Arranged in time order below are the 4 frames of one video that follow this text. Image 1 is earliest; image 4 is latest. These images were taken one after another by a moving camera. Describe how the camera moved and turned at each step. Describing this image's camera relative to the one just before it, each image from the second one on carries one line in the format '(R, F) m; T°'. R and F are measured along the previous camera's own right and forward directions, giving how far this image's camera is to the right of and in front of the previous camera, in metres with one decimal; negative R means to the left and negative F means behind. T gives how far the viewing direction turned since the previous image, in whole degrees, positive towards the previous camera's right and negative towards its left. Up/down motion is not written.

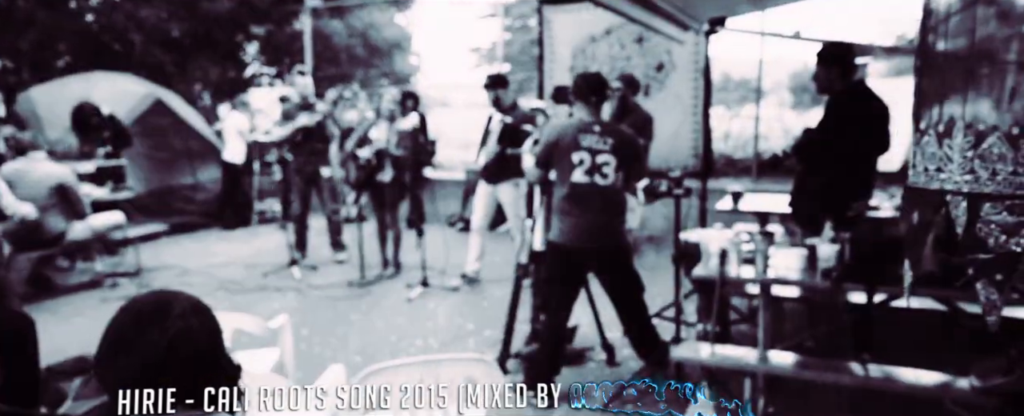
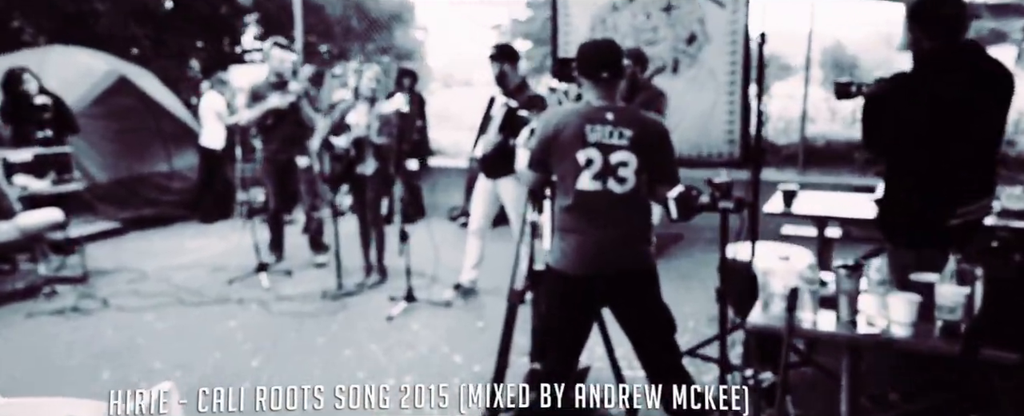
(+0.2, +1.0) m; -2°
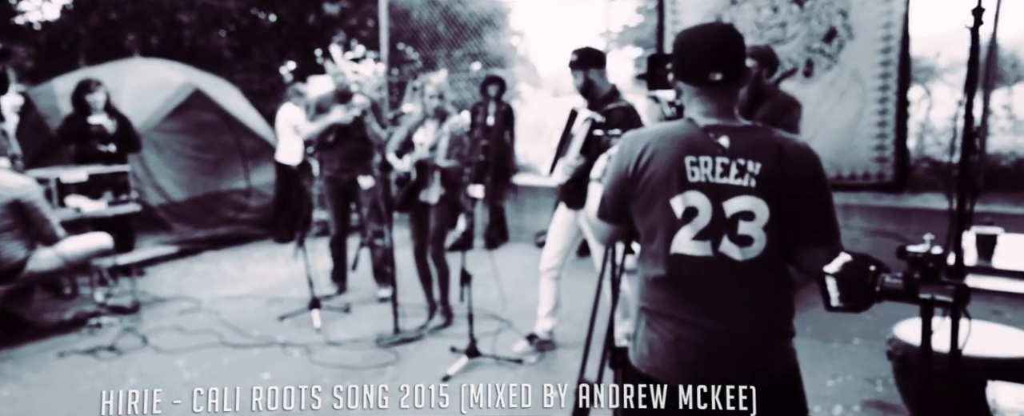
(+0.1, +0.9) m; -9°
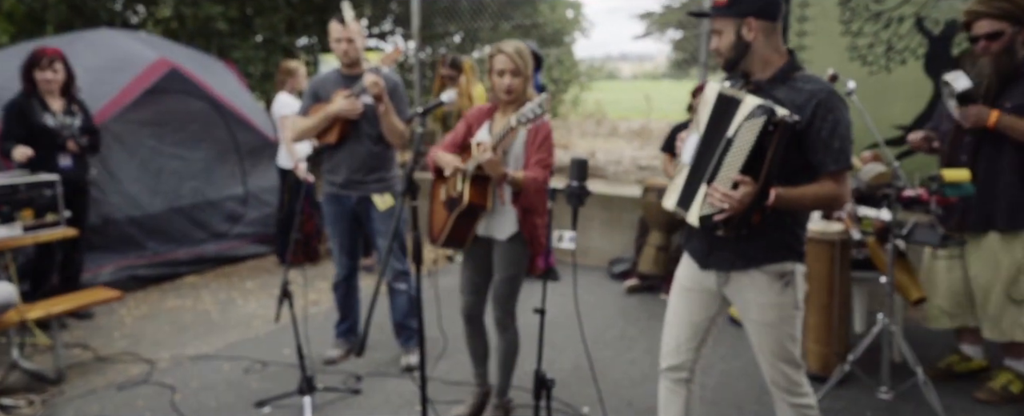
(-0.3, +1.8) m; -3°
